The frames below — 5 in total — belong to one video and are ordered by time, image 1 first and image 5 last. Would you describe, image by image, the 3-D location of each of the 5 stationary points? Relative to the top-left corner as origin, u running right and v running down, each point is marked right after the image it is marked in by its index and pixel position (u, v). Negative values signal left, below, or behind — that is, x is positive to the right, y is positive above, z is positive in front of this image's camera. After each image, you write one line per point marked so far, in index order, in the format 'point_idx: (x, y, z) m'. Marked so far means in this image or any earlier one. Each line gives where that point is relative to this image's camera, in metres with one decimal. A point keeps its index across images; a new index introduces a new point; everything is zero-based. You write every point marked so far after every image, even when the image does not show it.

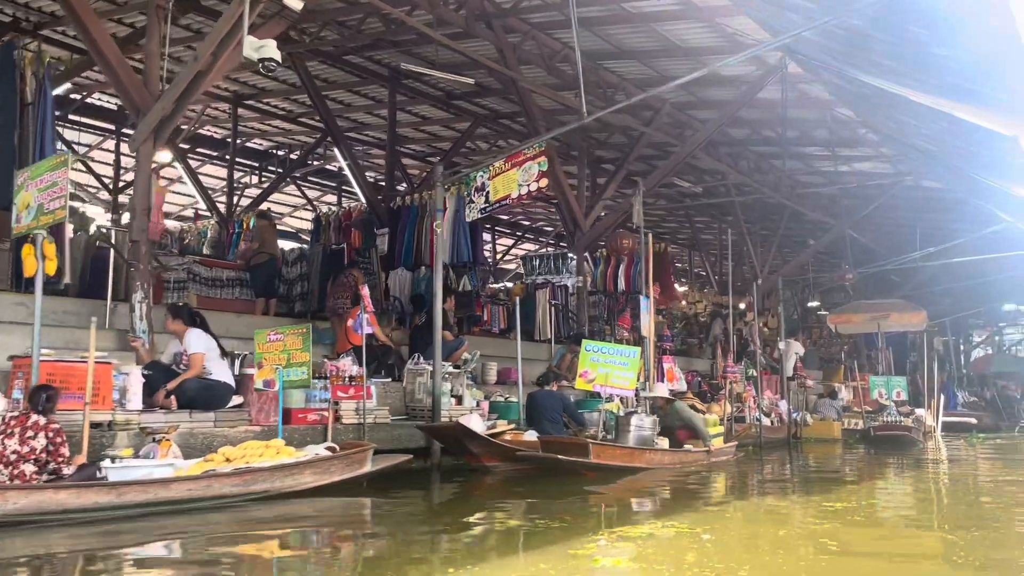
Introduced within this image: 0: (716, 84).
0: (+2.6, +2.6, +11.2) m
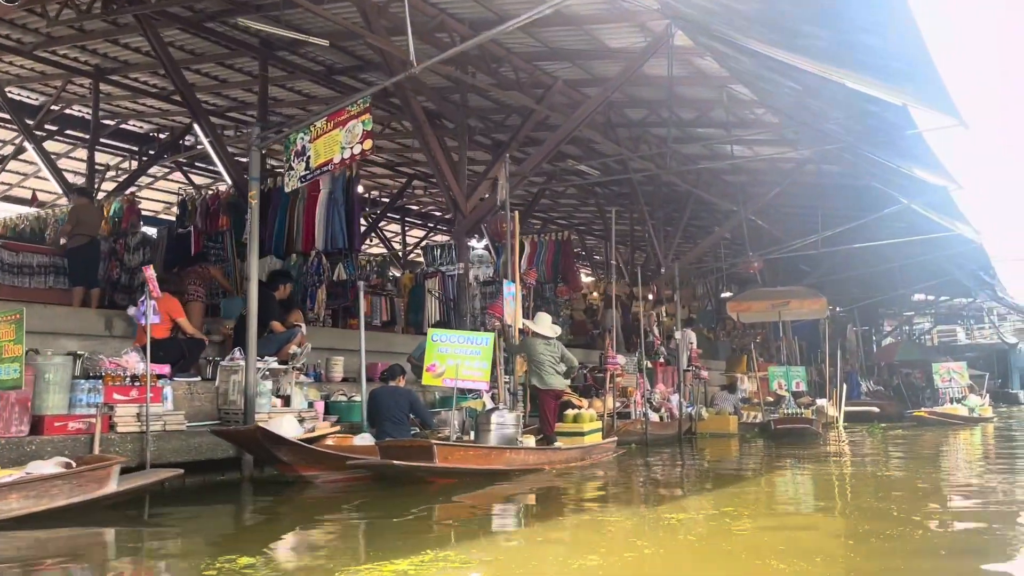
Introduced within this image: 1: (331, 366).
0: (+1.1, +2.7, +10.5) m
1: (-1.7, -0.7, +8.2) m
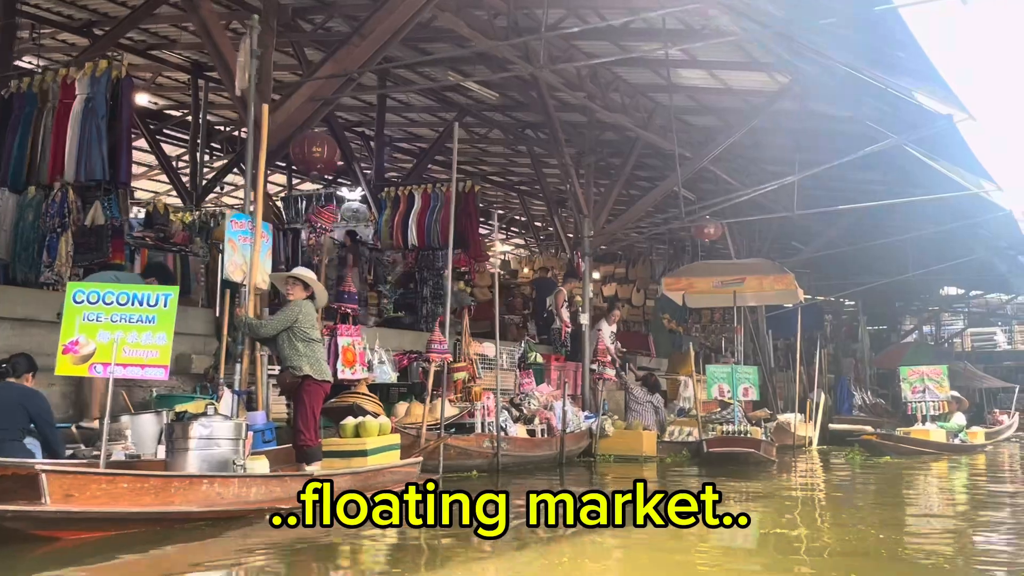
0: (-0.2, +3.1, +7.3) m
1: (-3.0, -0.3, +5.0) m
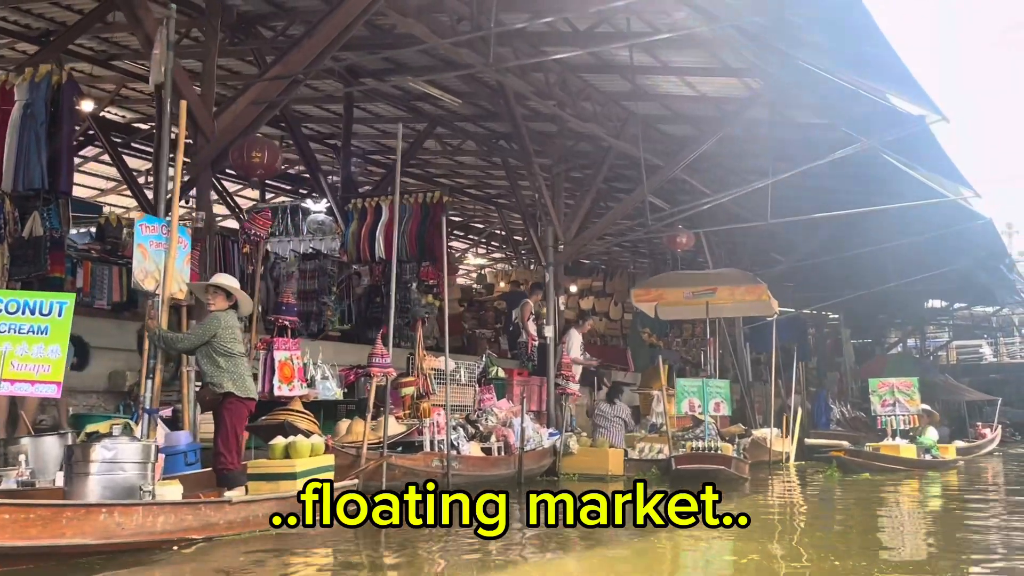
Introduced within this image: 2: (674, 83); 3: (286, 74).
0: (-0.5, +3.0, +7.1) m
1: (-3.3, -0.4, +4.7) m
2: (+1.7, +2.2, +9.4) m
3: (-1.6, +1.5, +6.2) m
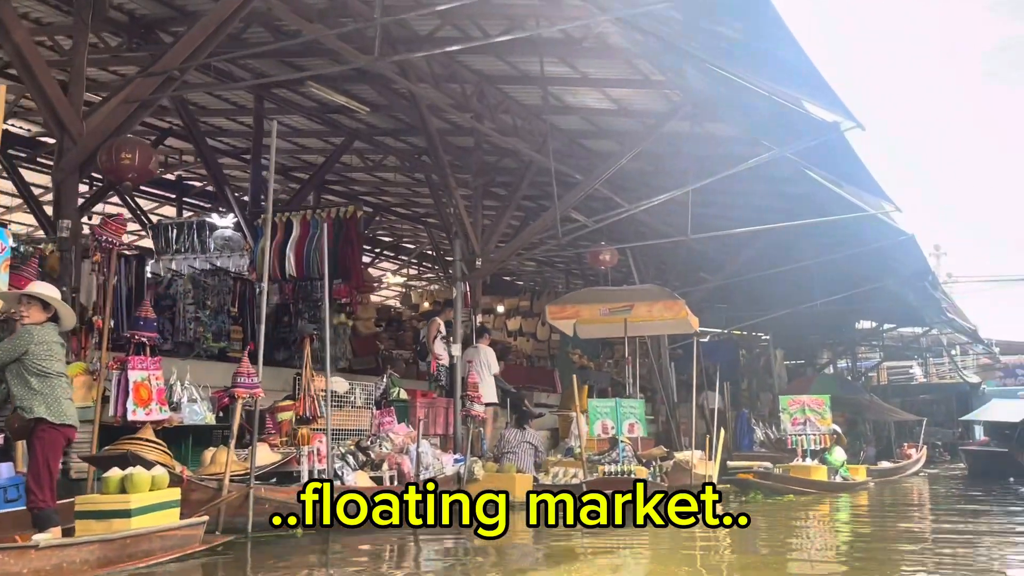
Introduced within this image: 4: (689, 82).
0: (-1.3, +2.8, +6.7) m
1: (-3.9, -0.5, +4.1) m
2: (+0.8, +2.0, +9.2) m
3: (-2.2, +1.4, +5.7) m
4: (+1.5, +1.8, +7.7) m
